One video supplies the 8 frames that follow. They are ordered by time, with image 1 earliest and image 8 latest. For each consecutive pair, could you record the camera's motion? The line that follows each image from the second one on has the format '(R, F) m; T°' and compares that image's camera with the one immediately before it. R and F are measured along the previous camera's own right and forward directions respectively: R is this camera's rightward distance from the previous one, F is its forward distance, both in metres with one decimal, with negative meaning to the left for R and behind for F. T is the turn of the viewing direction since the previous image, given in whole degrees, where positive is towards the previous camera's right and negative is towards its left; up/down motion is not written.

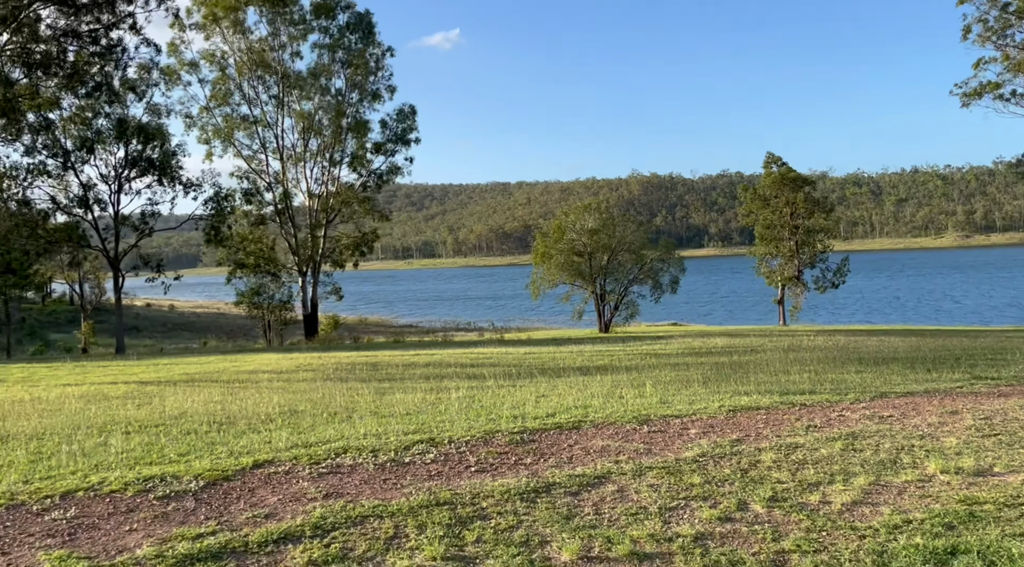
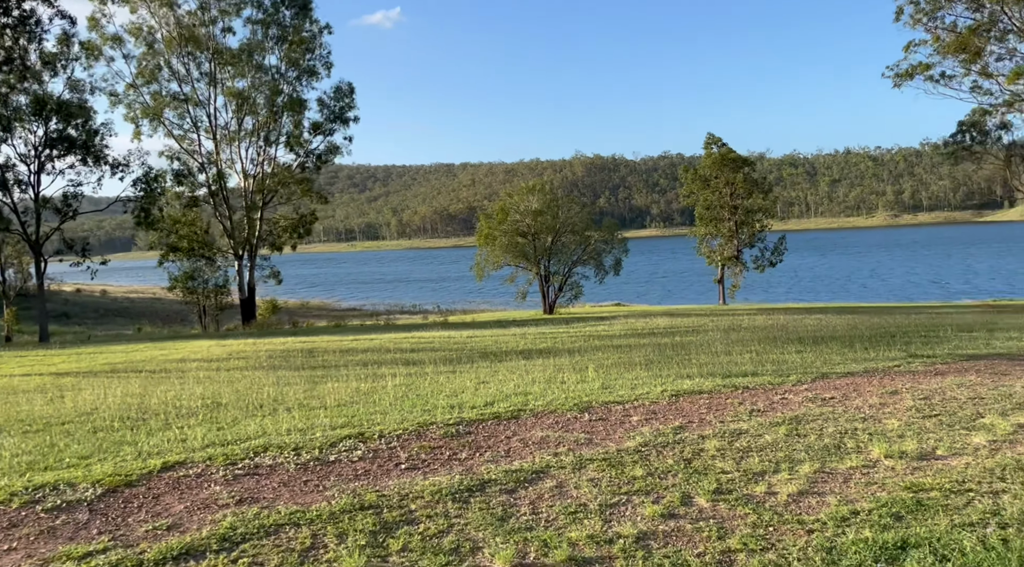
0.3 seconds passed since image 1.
(+0.1, +0.3) m; +4°
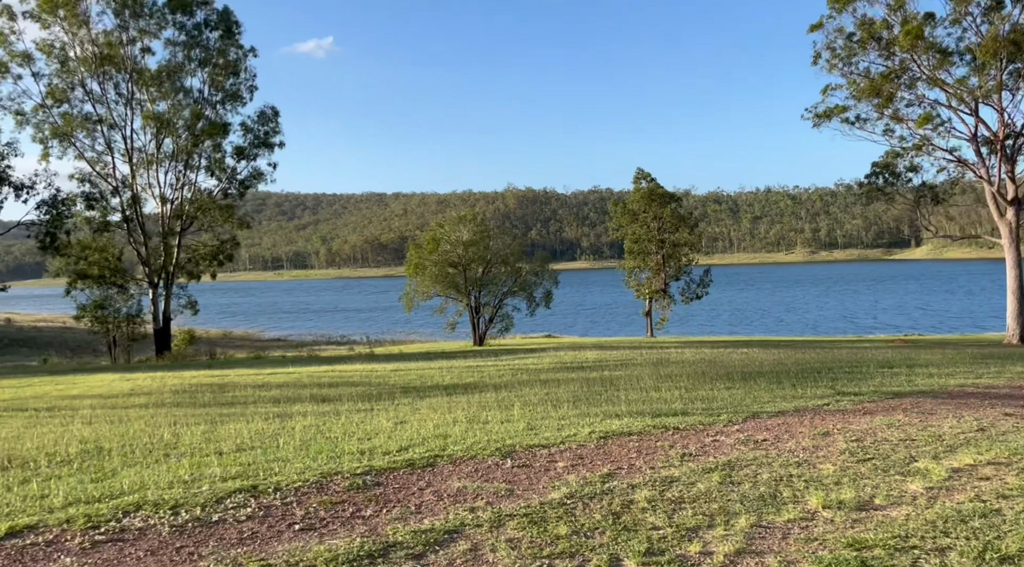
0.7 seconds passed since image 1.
(+0.1, +0.4) m; +5°
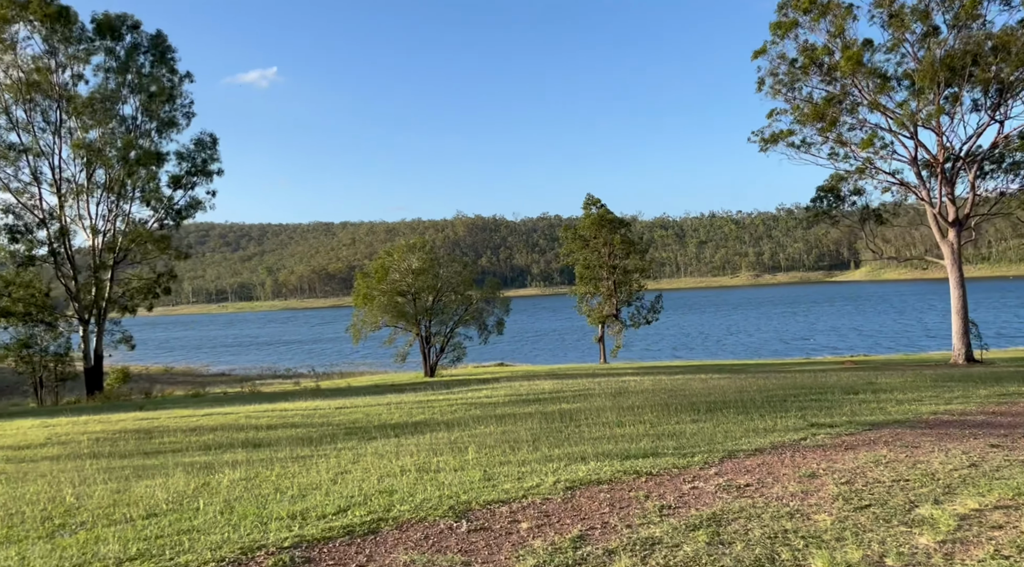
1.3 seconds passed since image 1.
(0.0, +0.6) m; +3°
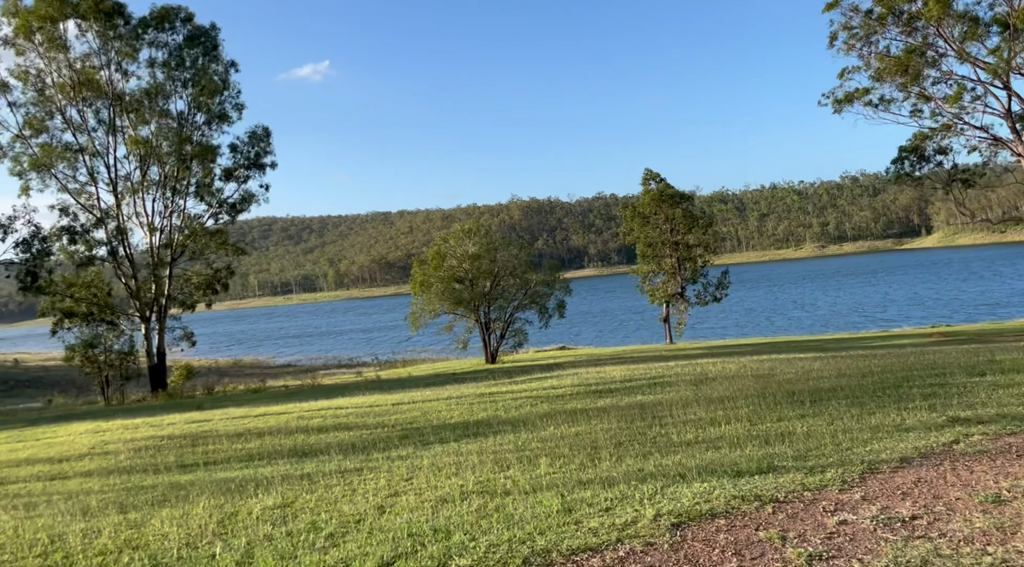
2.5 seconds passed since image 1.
(-0.1, +1.2) m; -4°
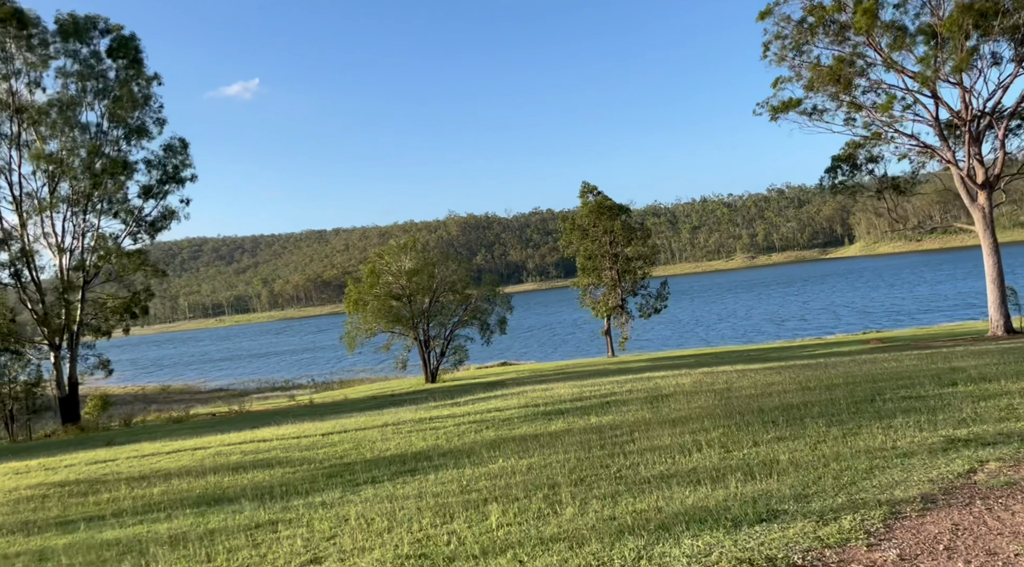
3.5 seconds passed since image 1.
(0.0, +1.0) m; +4°
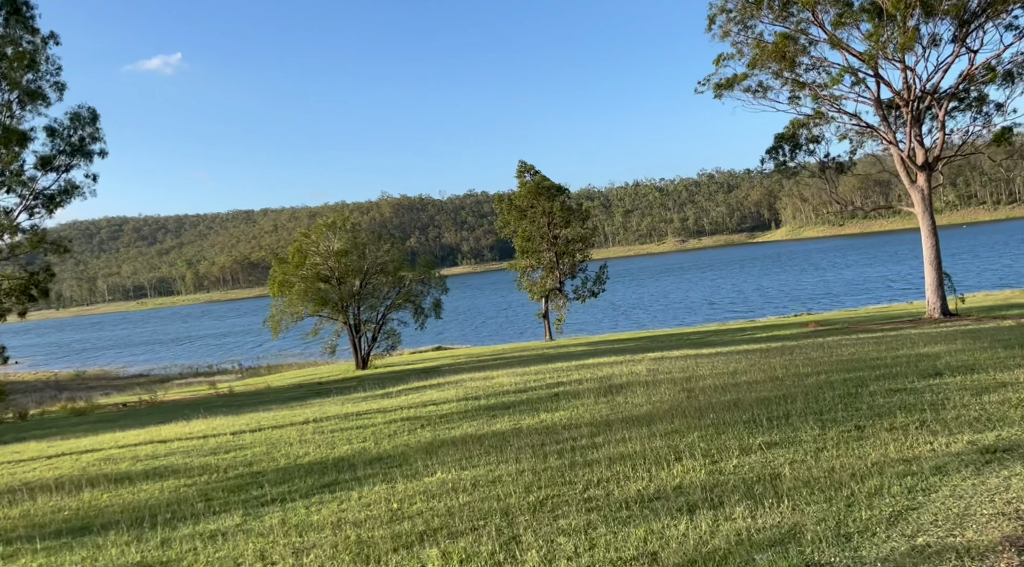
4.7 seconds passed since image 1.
(-0.1, +1.3) m; +5°
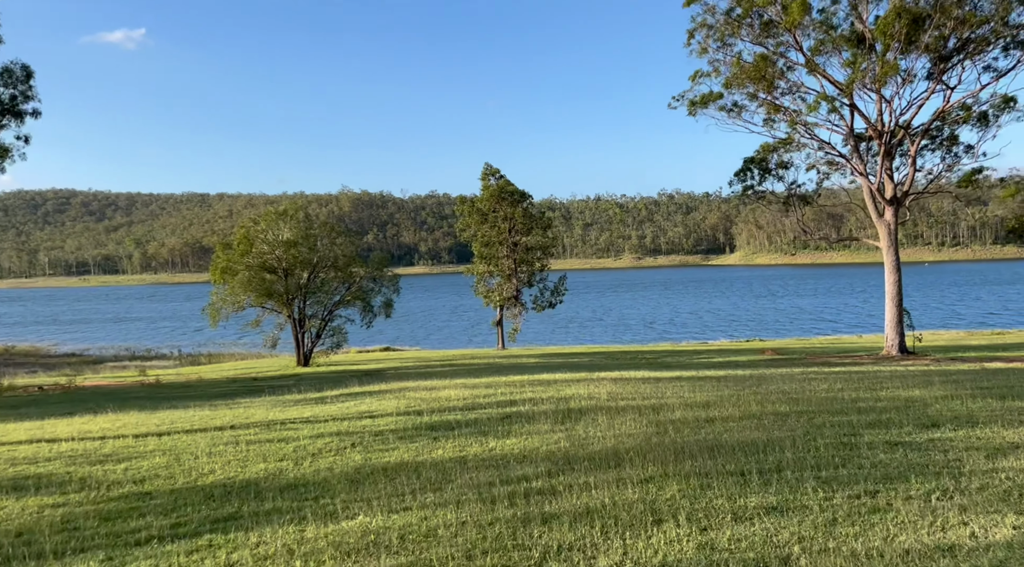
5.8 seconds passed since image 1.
(0.0, +1.1) m; +3°
